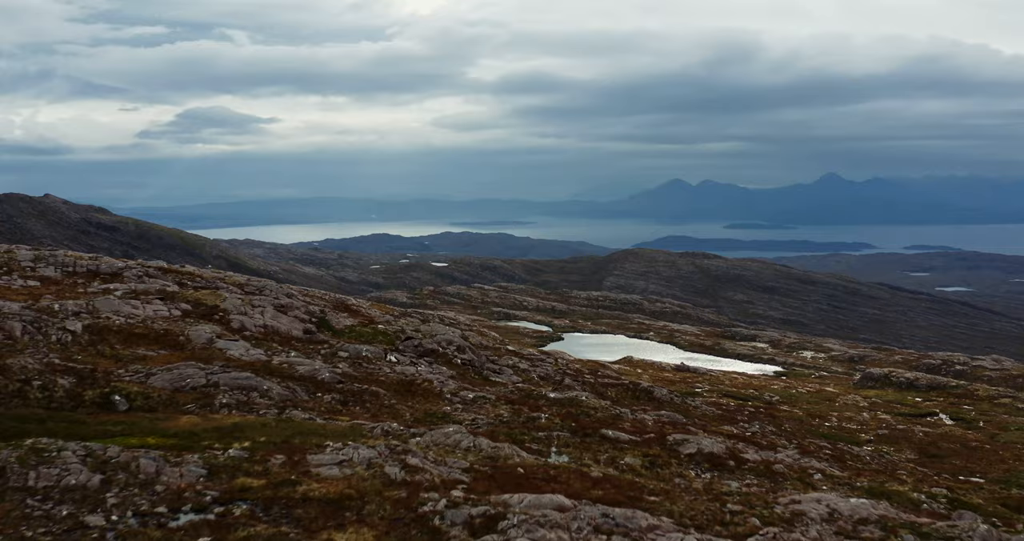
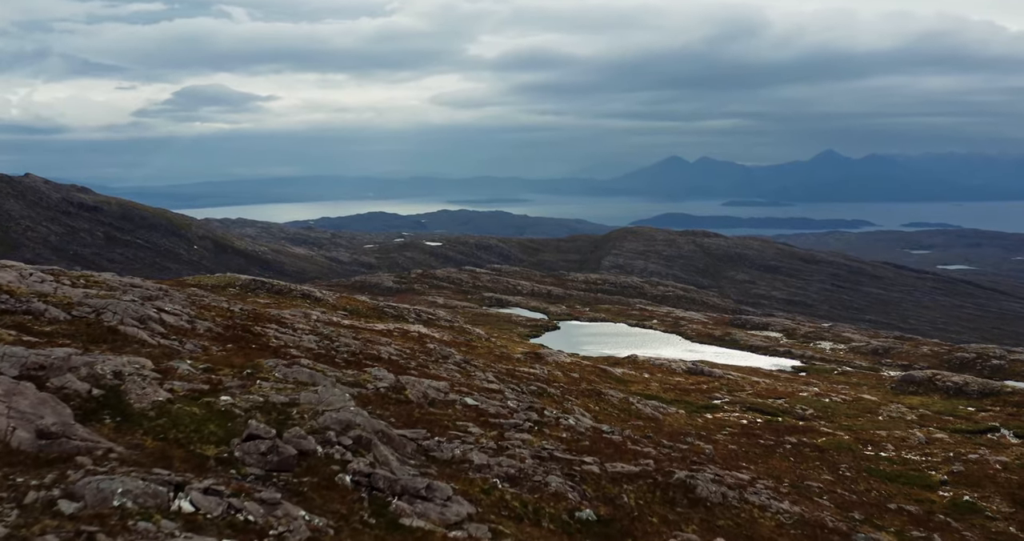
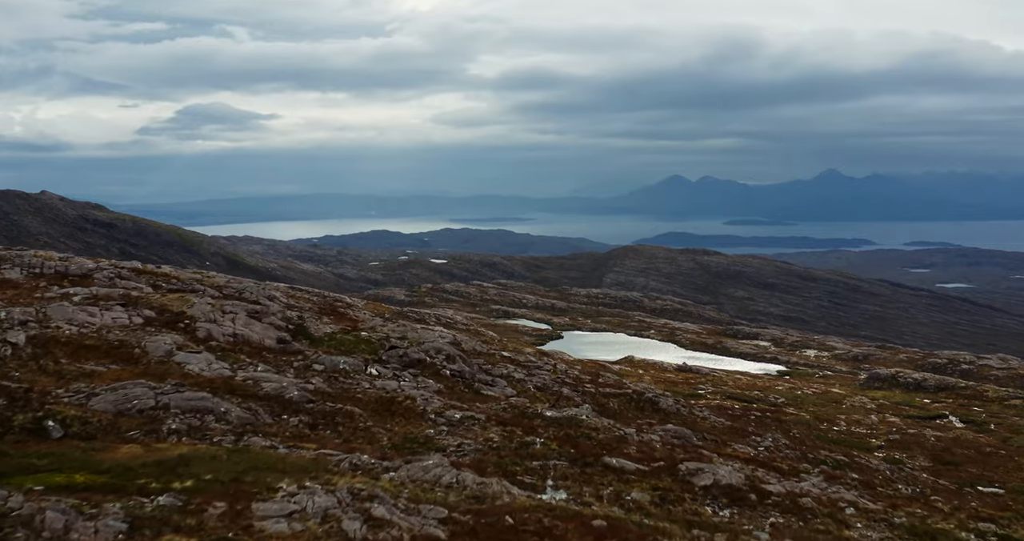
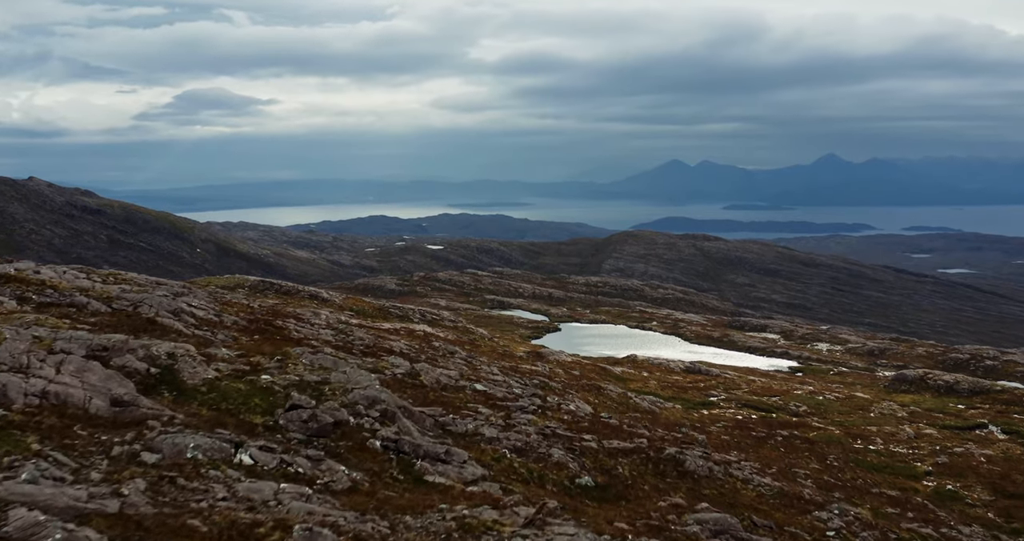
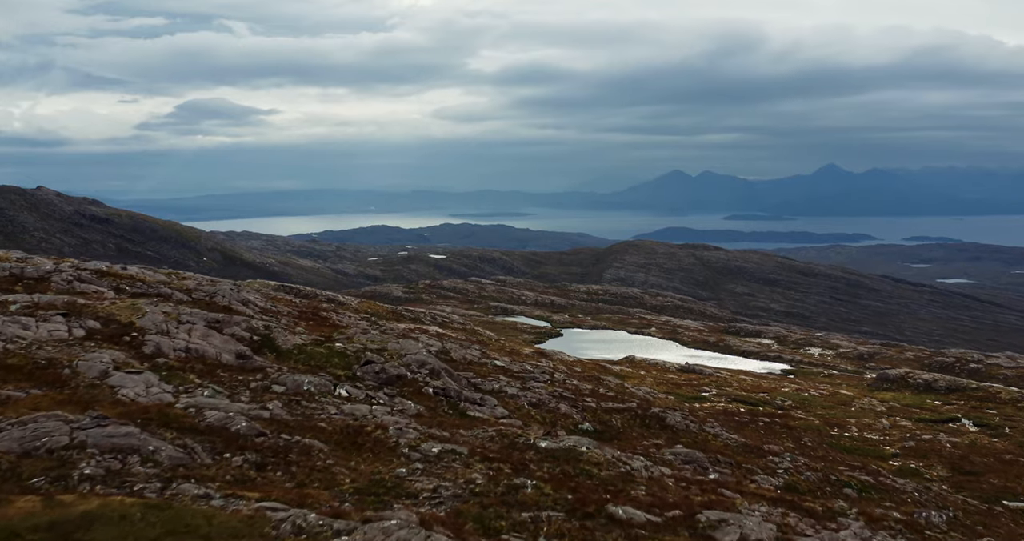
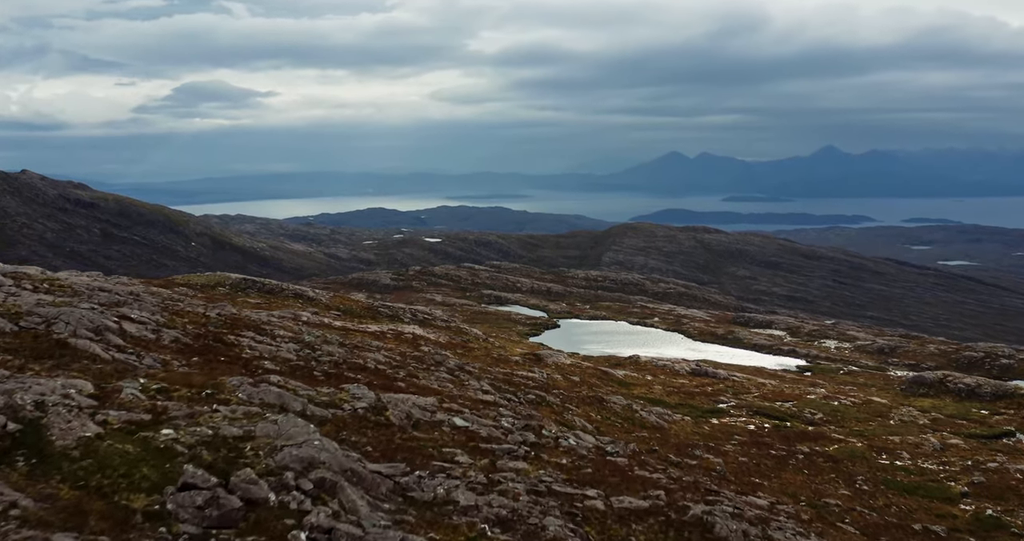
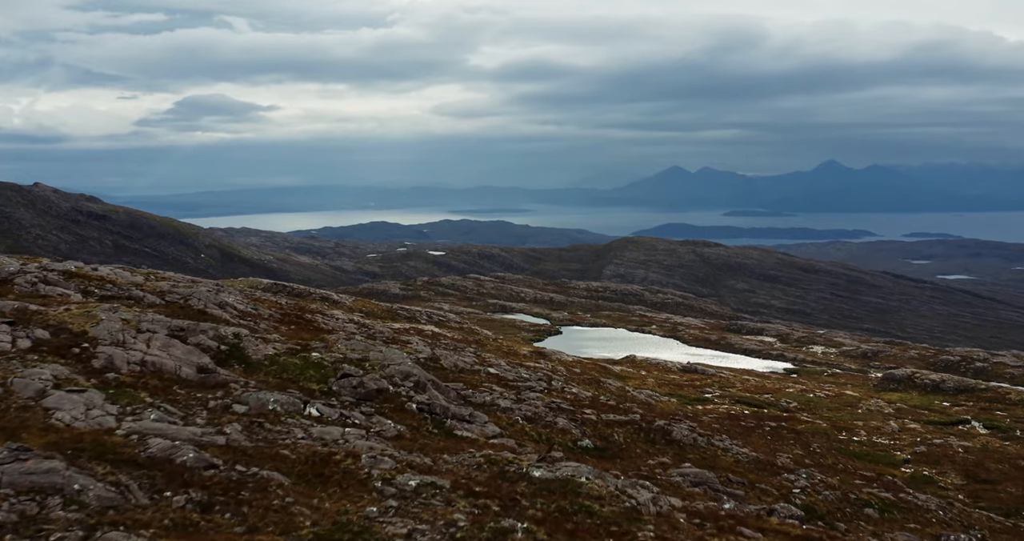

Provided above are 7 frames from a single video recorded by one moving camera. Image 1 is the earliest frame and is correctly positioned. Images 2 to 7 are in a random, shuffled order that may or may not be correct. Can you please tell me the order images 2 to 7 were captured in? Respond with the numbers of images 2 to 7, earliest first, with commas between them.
3, 5, 7, 4, 2, 6
